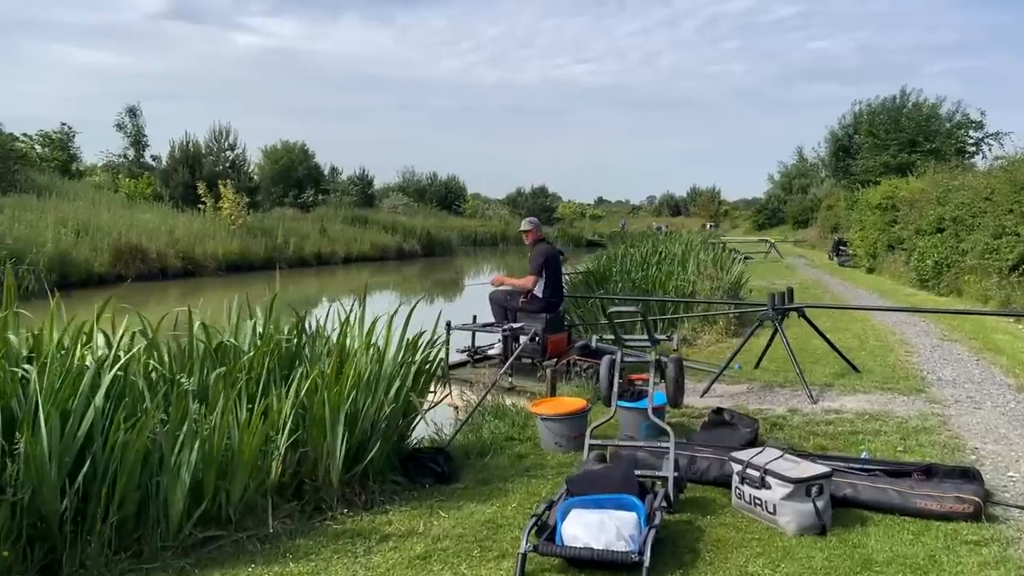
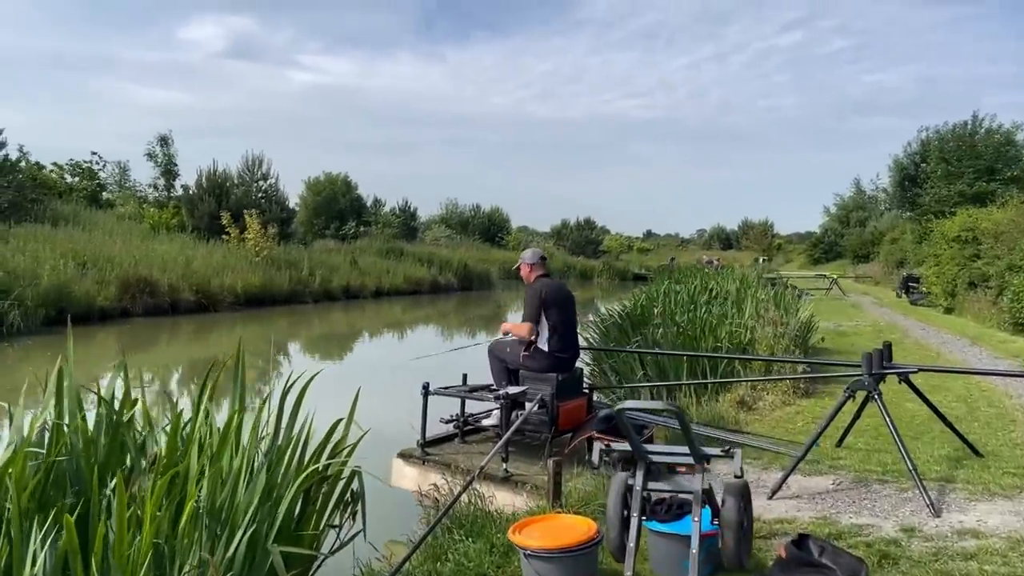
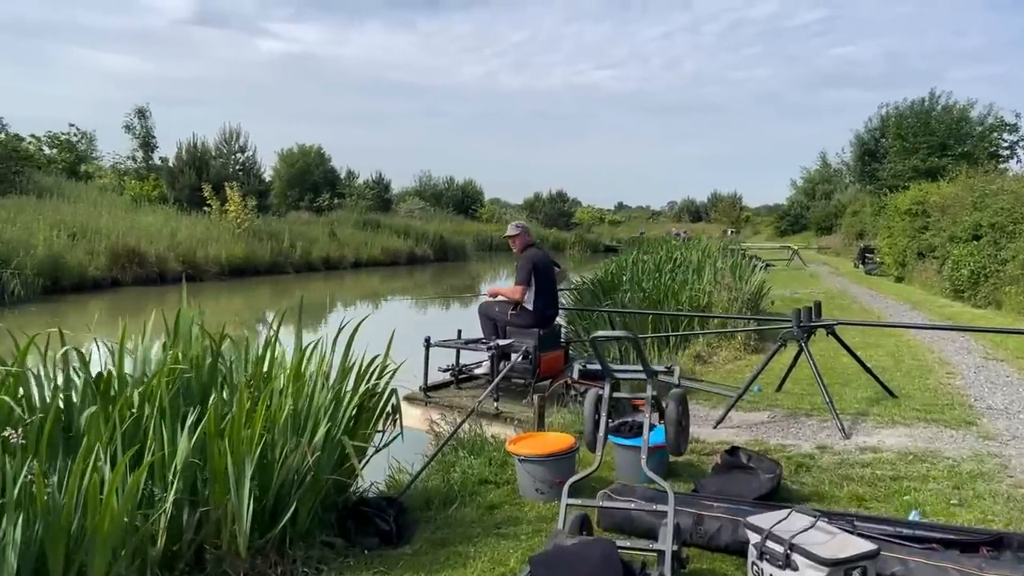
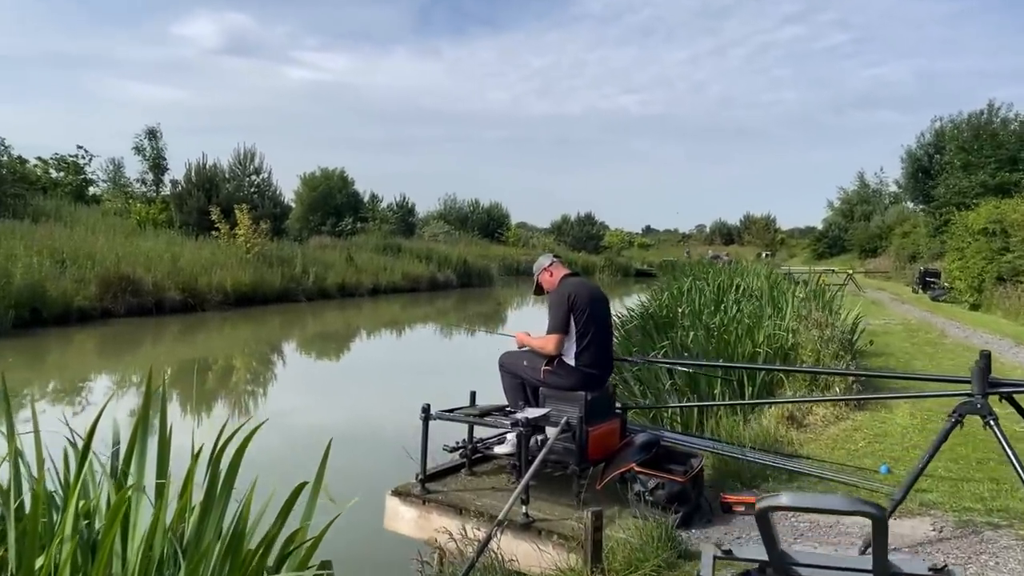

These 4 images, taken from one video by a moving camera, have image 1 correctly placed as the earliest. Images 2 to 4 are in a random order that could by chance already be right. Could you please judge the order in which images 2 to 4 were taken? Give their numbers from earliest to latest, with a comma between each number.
3, 2, 4
